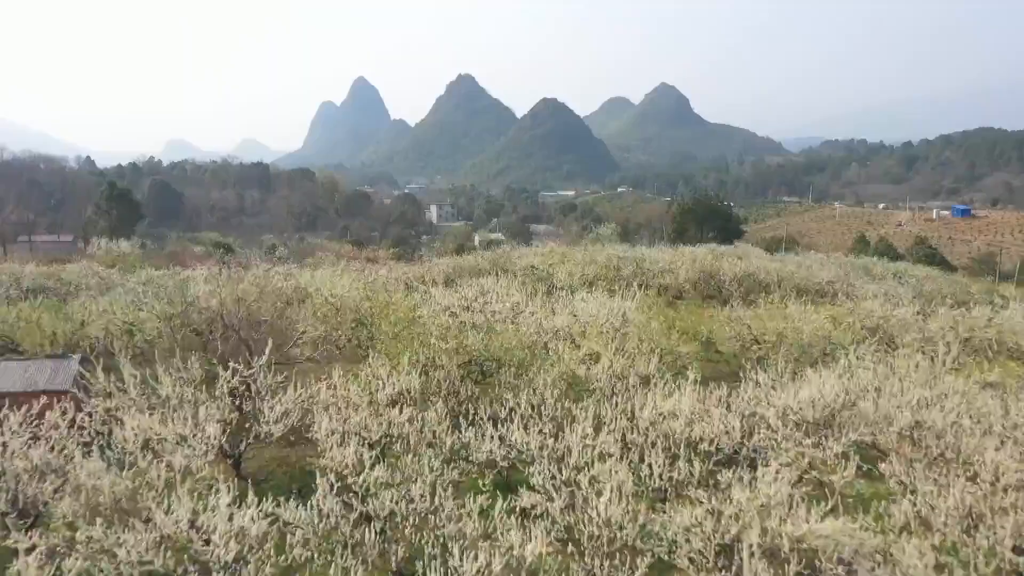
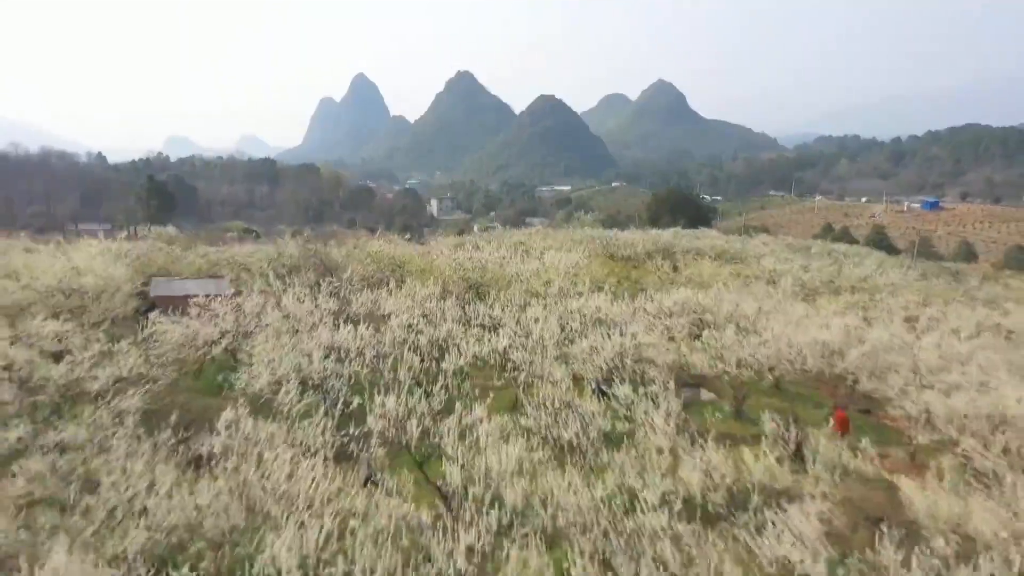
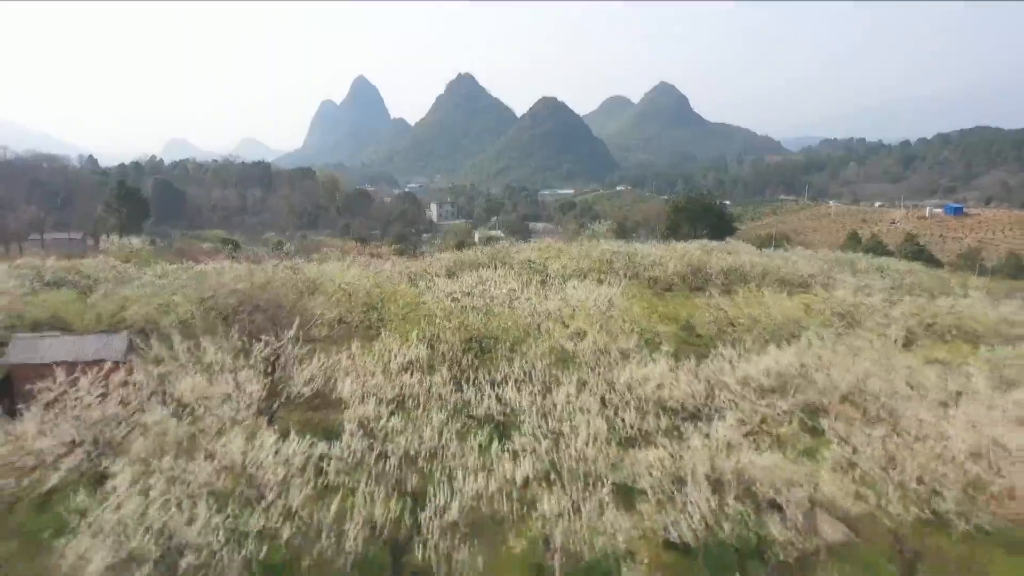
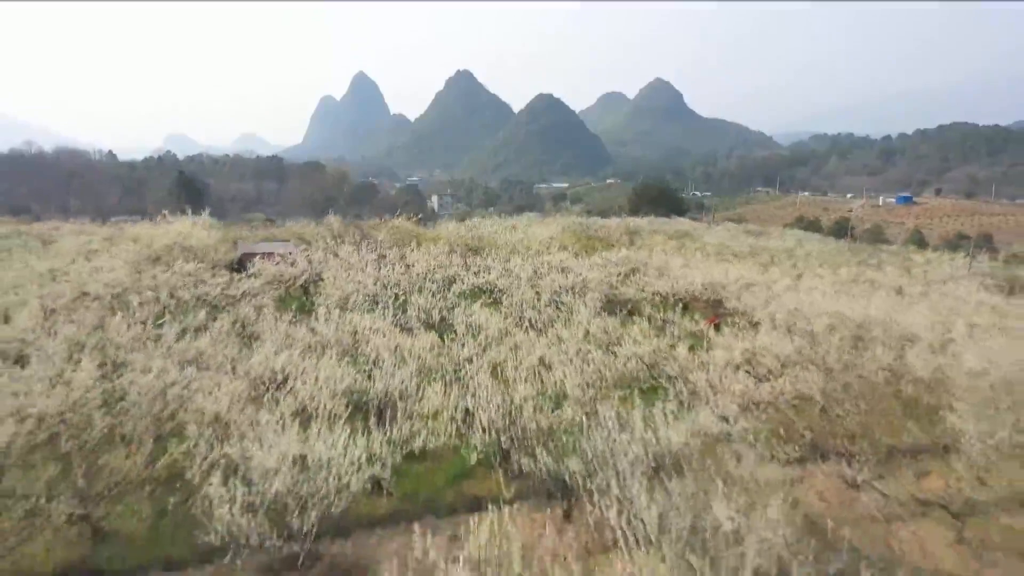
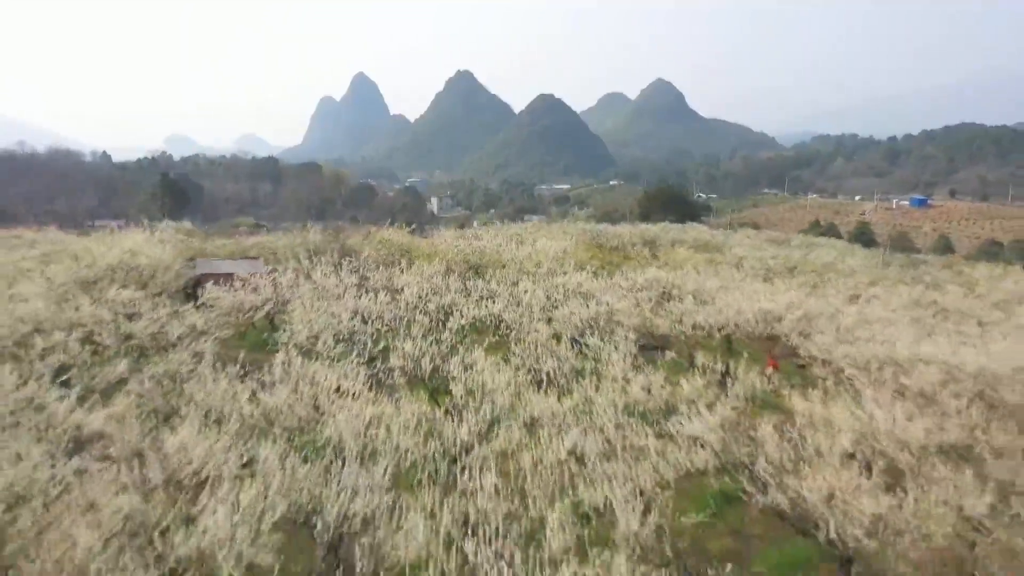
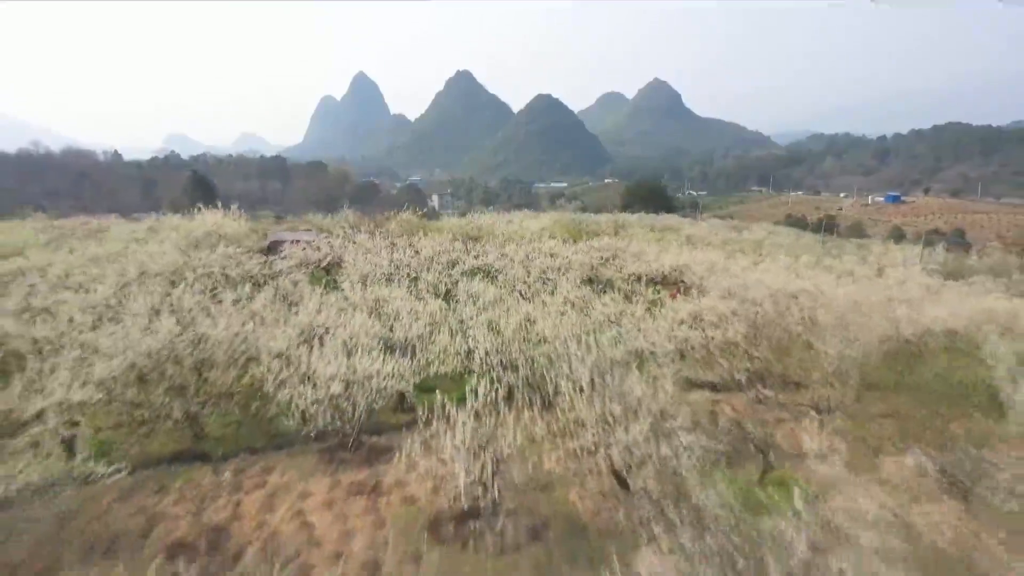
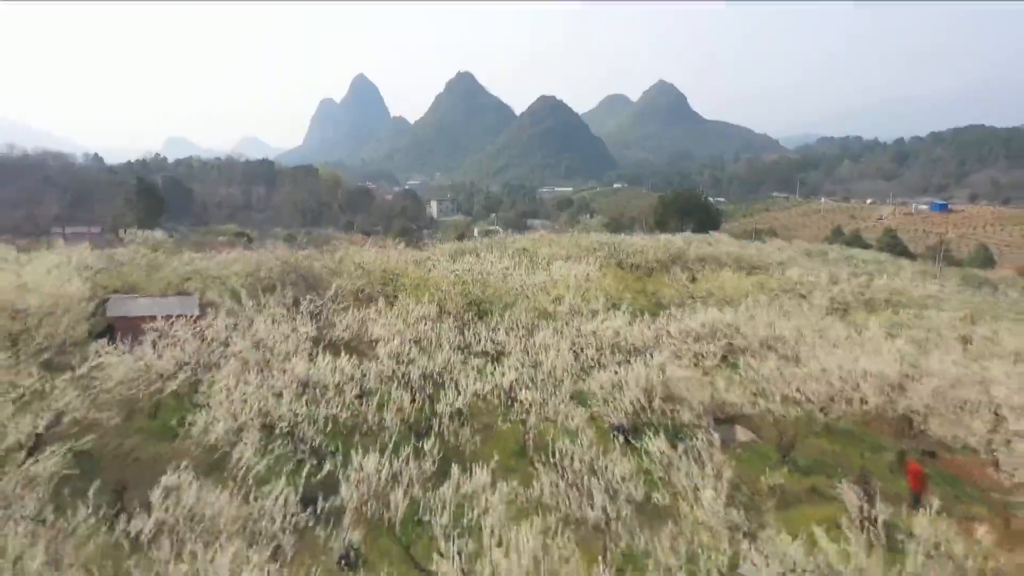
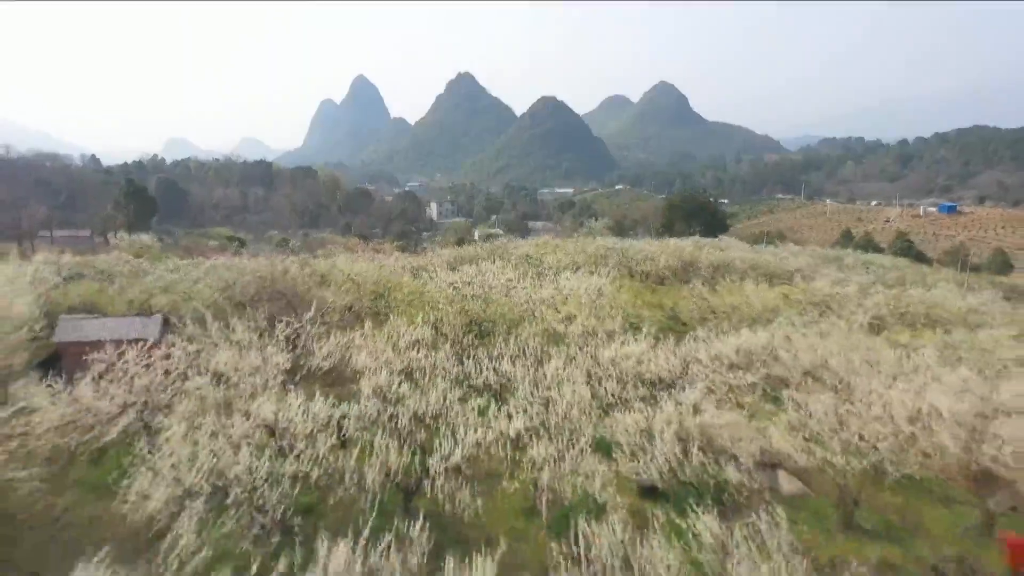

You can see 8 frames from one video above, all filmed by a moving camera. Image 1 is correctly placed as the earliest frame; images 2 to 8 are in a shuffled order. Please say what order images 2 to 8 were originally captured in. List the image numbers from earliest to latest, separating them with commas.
3, 8, 7, 2, 5, 4, 6
